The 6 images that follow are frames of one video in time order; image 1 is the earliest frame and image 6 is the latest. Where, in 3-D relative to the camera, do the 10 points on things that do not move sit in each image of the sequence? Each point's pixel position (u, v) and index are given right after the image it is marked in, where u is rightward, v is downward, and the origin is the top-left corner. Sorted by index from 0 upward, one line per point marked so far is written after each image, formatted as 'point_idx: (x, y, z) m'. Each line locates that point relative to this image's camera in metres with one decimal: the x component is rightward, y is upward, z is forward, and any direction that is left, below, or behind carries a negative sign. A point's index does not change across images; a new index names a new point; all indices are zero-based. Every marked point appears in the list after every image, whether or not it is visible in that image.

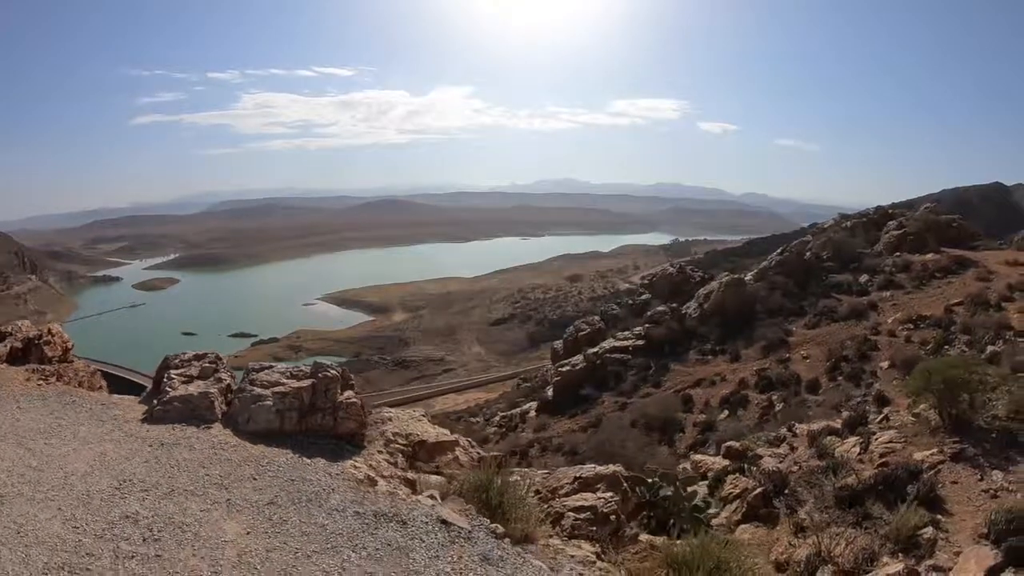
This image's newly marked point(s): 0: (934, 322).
0: (+10.0, -0.8, +15.1) m
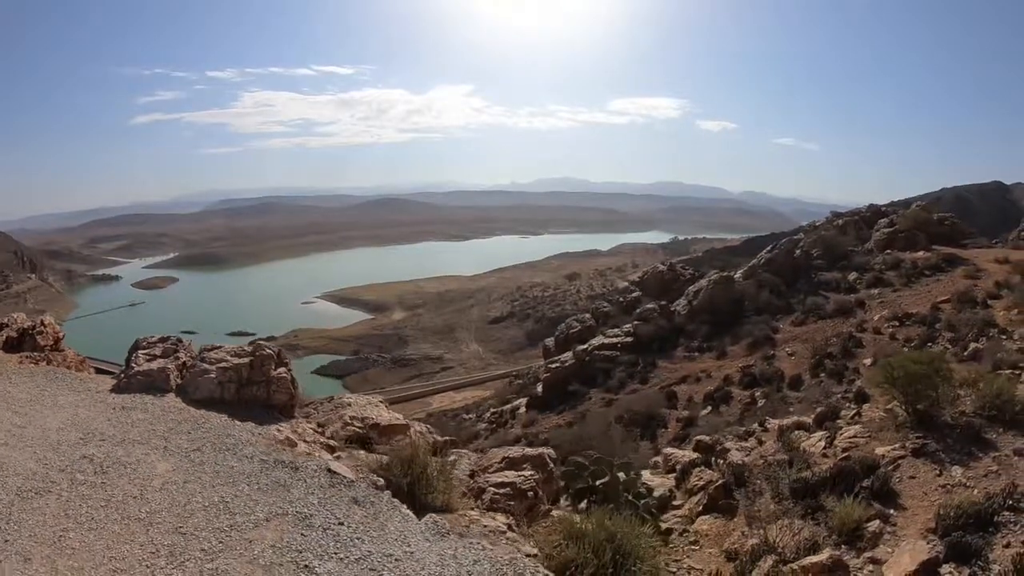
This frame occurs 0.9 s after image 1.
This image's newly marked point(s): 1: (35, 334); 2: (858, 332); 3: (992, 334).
0: (+9.7, -0.8, +15.2) m
1: (-9.6, -0.9, +12.9) m
2: (+8.4, -1.1, +15.5) m
3: (+9.8, -1.0, +13.1) m
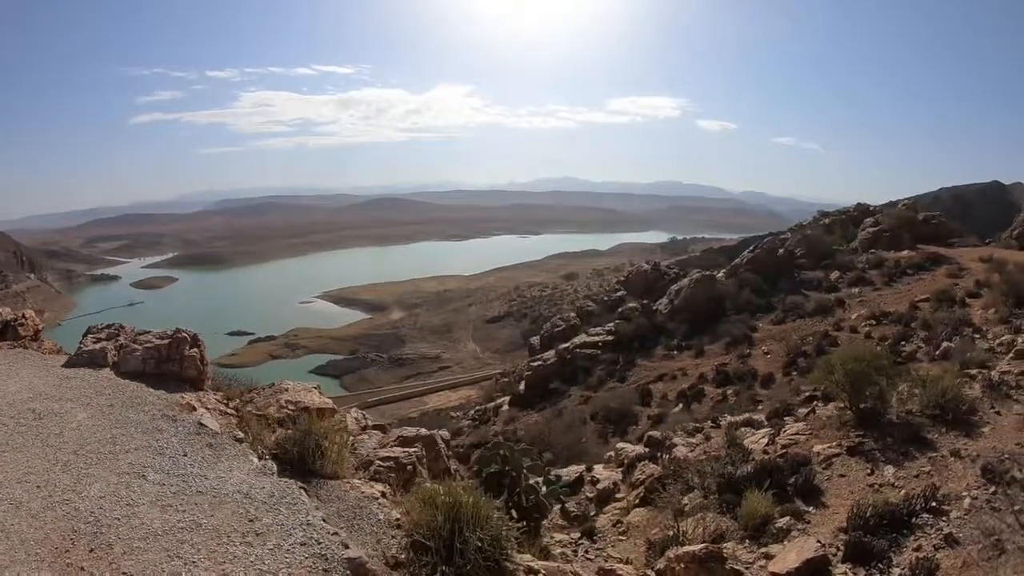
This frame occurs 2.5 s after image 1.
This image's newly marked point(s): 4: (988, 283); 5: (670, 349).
0: (+9.1, -0.7, +15.2) m
1: (-10.1, -0.8, +12.9) m
2: (+7.9, -1.0, +15.6) m
3: (+9.3, -0.9, +13.1) m
4: (+12.6, +0.1, +16.9) m
5: (+4.4, -1.7, +17.7) m
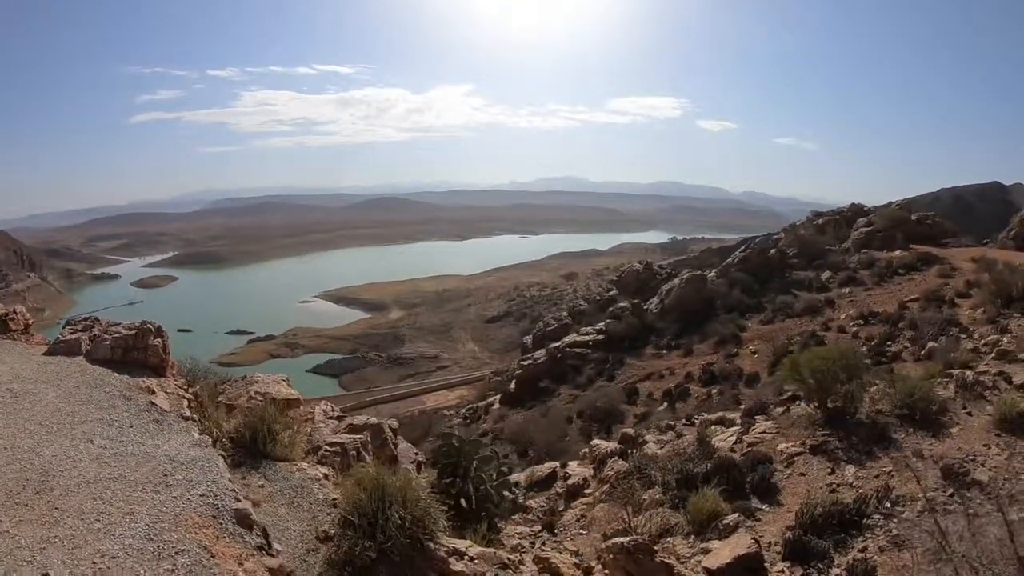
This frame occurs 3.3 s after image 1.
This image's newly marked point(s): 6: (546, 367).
0: (+8.9, -0.7, +15.2) m
1: (-10.4, -0.8, +13.0) m
2: (+7.6, -1.0, +15.6) m
3: (+9.0, -0.9, +13.1) m
4: (+12.4, +0.1, +17.0) m
5: (+4.1, -1.7, +17.7) m
6: (+1.0, -2.3, +18.7) m
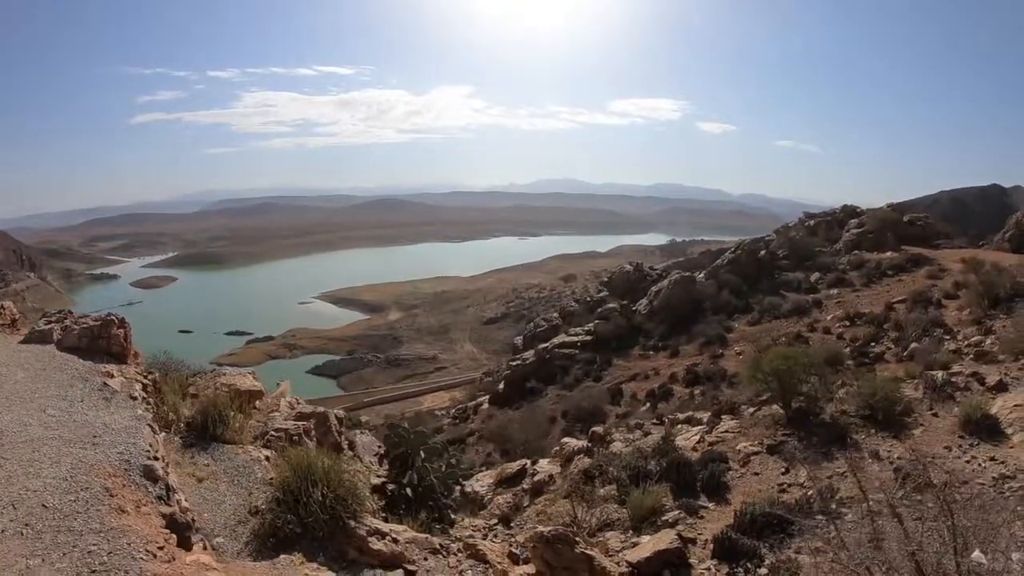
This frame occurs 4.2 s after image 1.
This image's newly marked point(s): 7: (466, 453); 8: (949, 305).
0: (+8.5, -0.7, +15.2) m
1: (-10.8, -0.8, +13.0) m
2: (+7.2, -1.1, +15.6) m
3: (+8.7, -0.9, +13.1) m
4: (+12.0, +0.1, +17.0) m
5: (+3.7, -1.7, +17.7) m
6: (+0.7, -2.3, +18.7) m
7: (-1.0, -3.5, +13.5) m
8: (+11.0, -0.4, +16.1) m
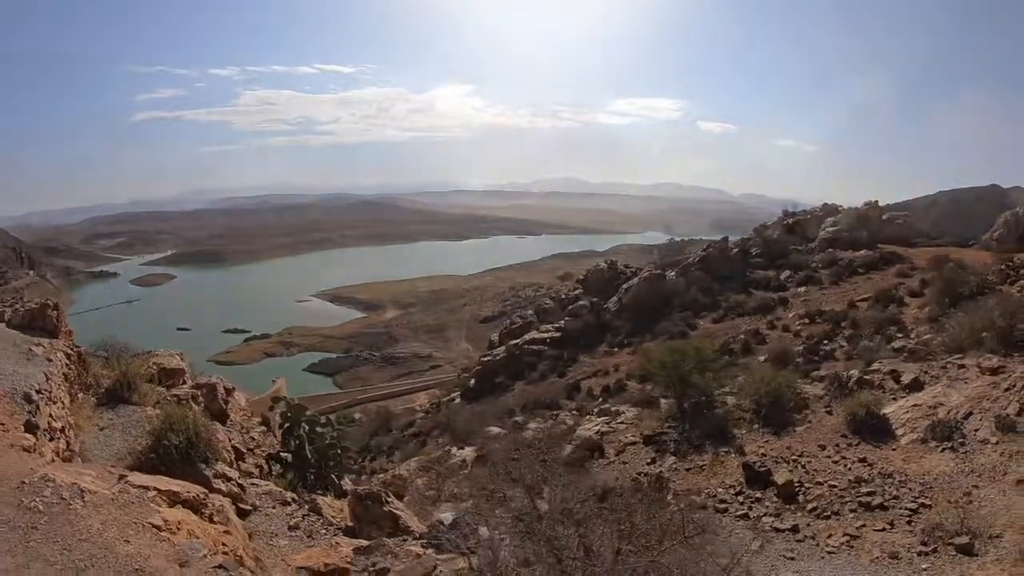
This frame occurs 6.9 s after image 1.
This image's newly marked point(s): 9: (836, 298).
0: (+7.6, -0.7, +15.4) m
1: (-11.7, -0.7, +13.1) m
2: (+6.3, -1.0, +15.8) m
3: (+7.8, -0.9, +13.3) m
4: (+11.1, +0.1, +17.1) m
5: (+2.8, -1.6, +17.8) m
6: (-0.3, -2.3, +18.9) m
7: (-1.9, -3.4, +13.6) m
8: (+10.1, -0.4, +16.2) m
9: (+9.1, -0.3, +18.0) m
